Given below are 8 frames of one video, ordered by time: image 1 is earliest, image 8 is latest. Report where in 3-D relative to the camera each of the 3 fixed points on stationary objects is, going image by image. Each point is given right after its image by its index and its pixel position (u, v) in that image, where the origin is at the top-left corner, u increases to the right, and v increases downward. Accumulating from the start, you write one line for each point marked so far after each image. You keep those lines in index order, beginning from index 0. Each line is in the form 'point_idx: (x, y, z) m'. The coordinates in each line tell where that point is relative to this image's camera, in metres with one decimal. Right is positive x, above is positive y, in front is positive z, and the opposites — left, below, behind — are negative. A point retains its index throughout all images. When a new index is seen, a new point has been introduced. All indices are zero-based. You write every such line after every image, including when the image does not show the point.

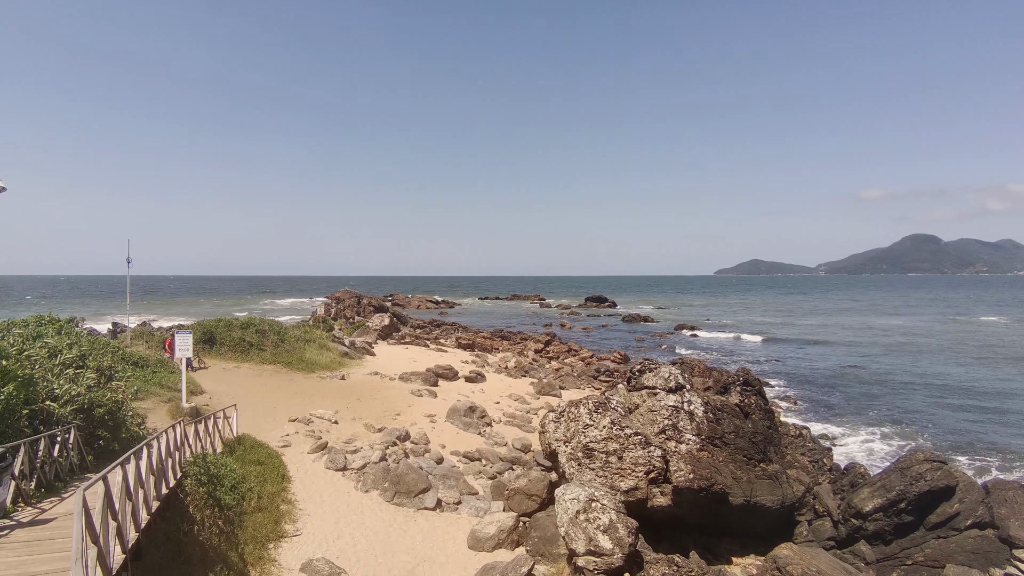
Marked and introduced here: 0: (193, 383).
0: (-10.0, -3.1, +16.6) m
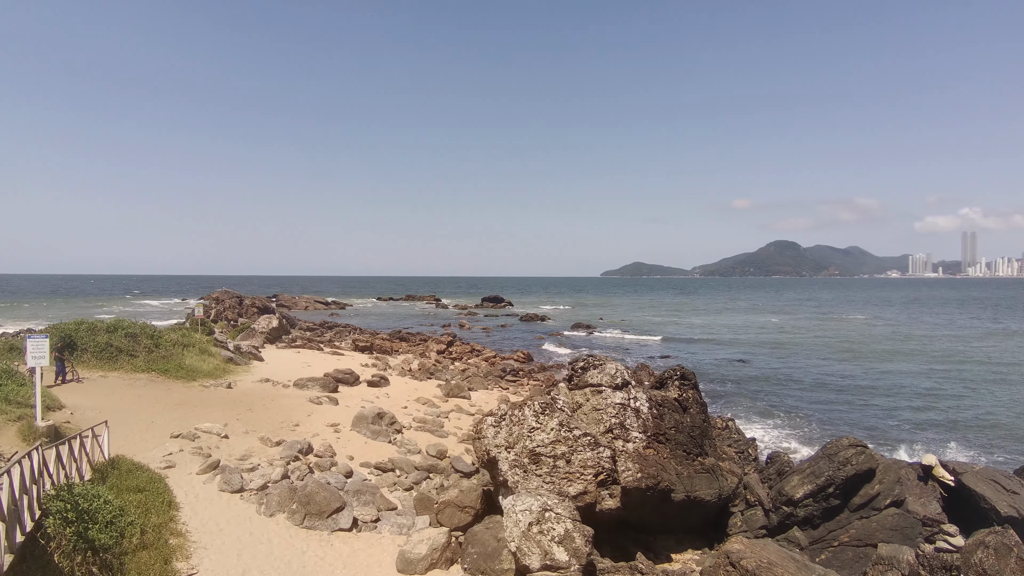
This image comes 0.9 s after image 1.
0: (-12.5, -3.0, +13.8) m
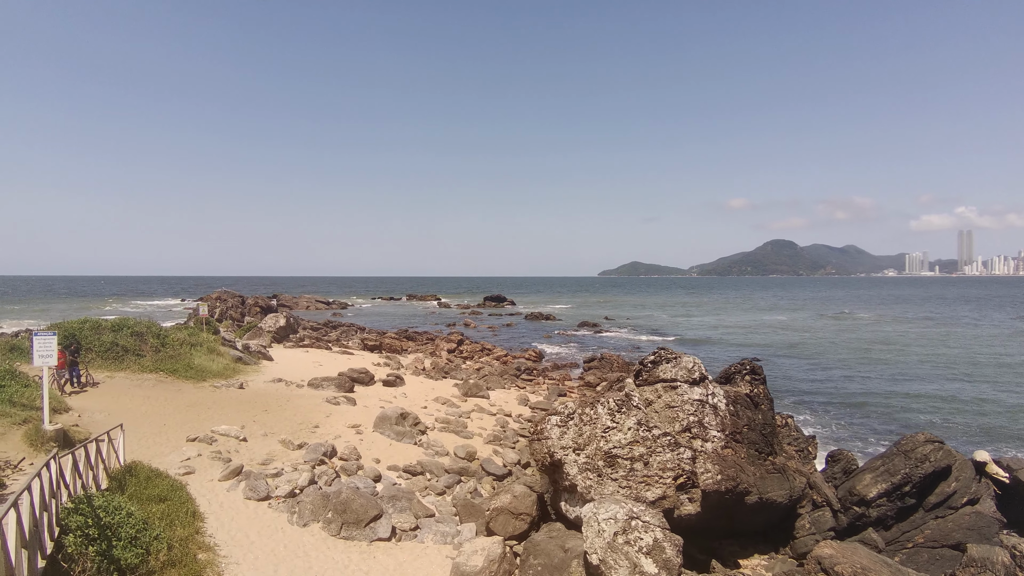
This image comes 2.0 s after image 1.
0: (-11.6, -2.8, +13.0) m
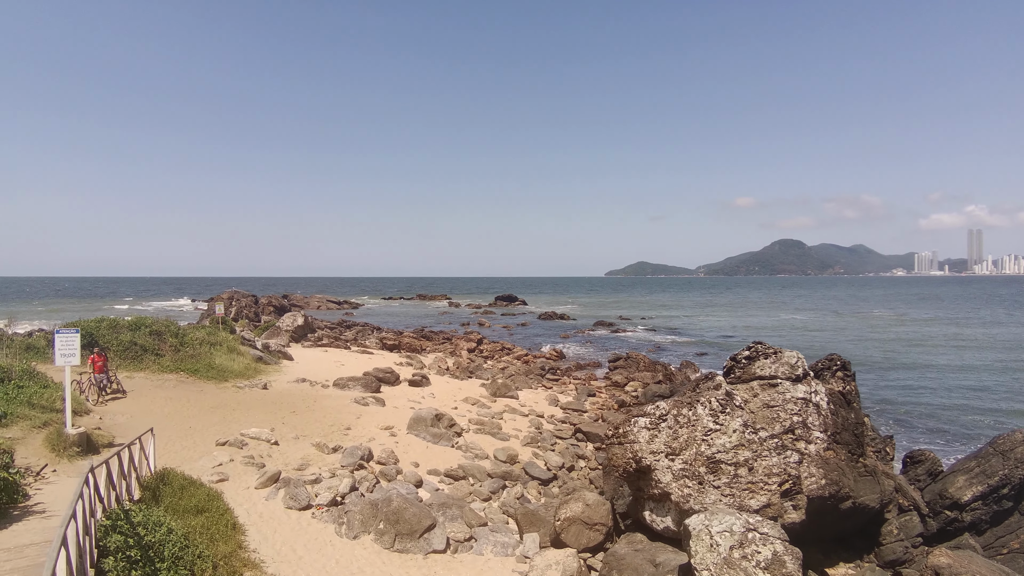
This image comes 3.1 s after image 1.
0: (-10.5, -2.7, +12.3) m
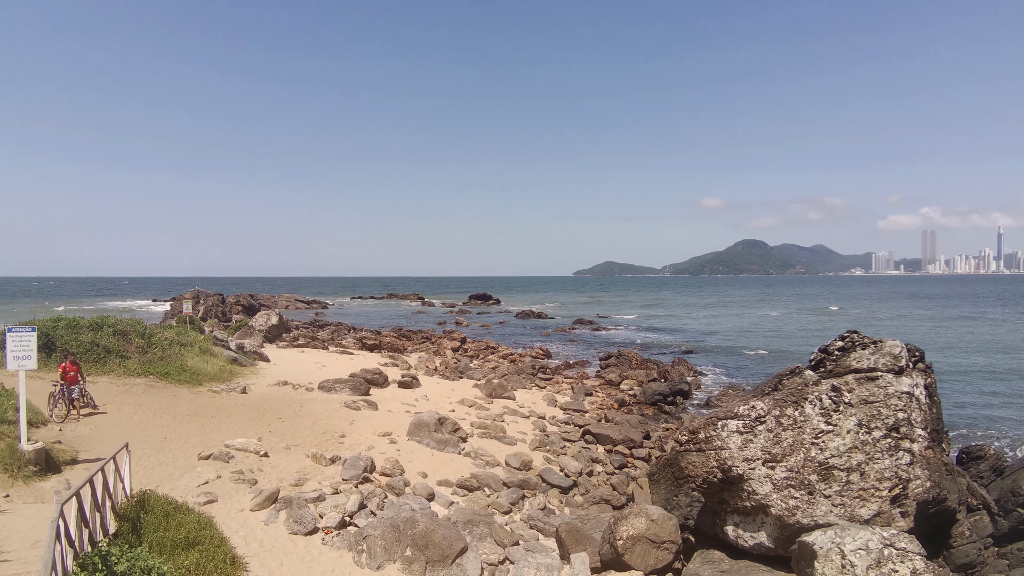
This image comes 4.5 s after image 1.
0: (-10.1, -2.6, +10.6) m
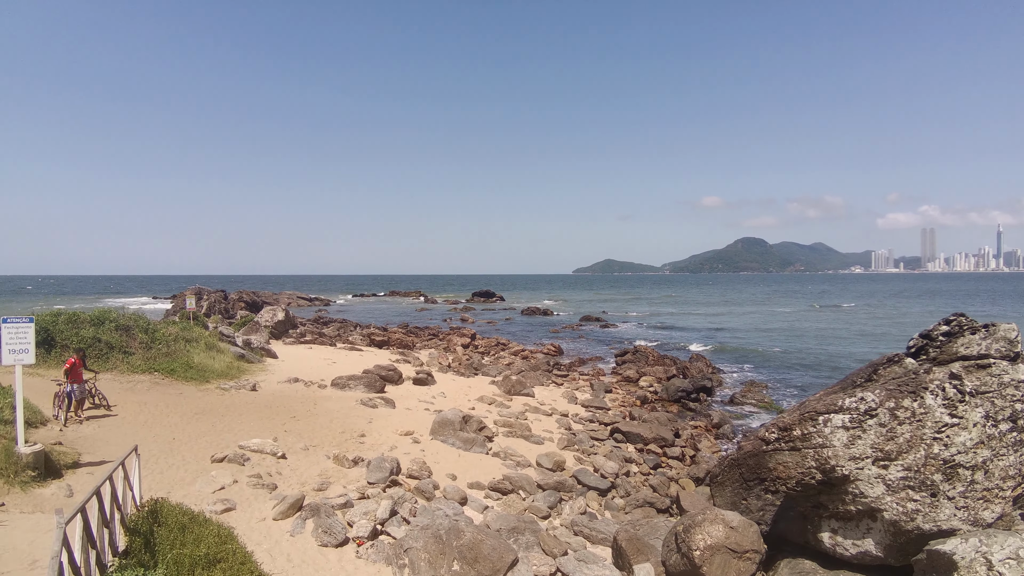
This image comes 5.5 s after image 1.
0: (-9.3, -2.3, +9.8) m
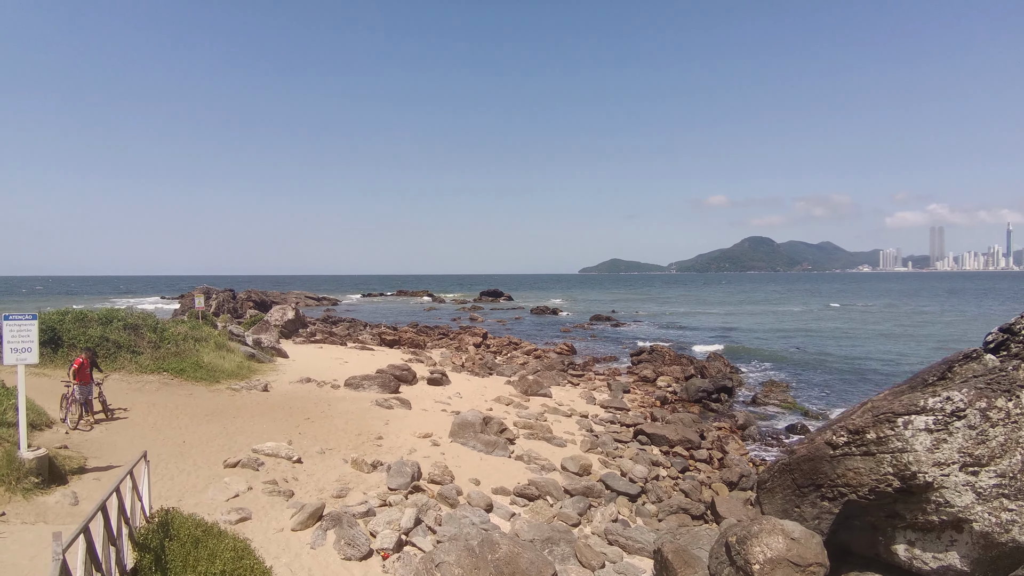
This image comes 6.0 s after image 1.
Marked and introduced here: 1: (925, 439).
0: (-8.8, -2.3, +9.4) m
1: (+3.7, -1.4, +4.6) m
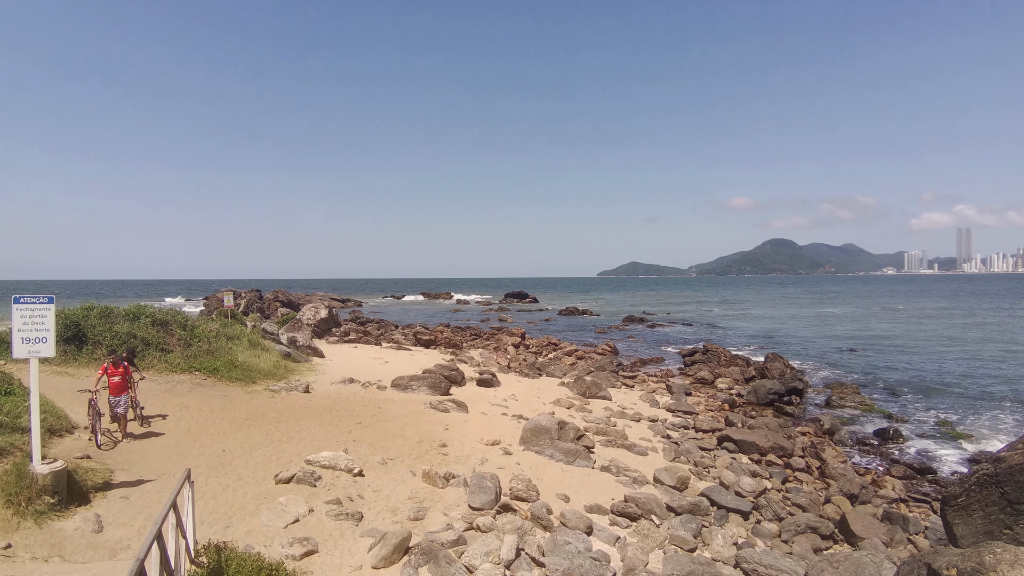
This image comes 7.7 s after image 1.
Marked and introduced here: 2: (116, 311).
0: (-7.3, -2.0, +8.1) m
1: (+5.1, -1.0, +2.9) m
2: (-11.8, -0.7, +15.3) m
